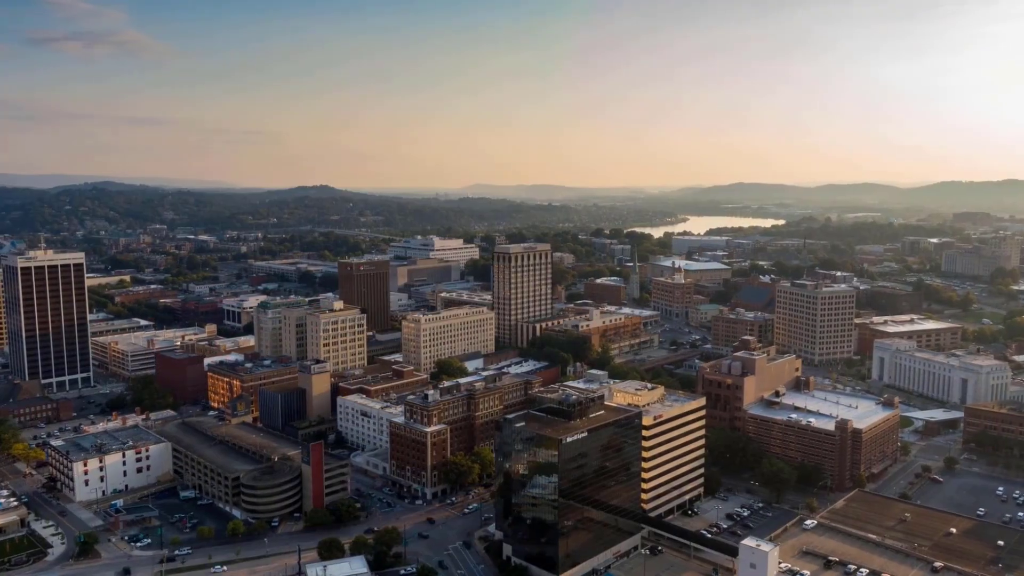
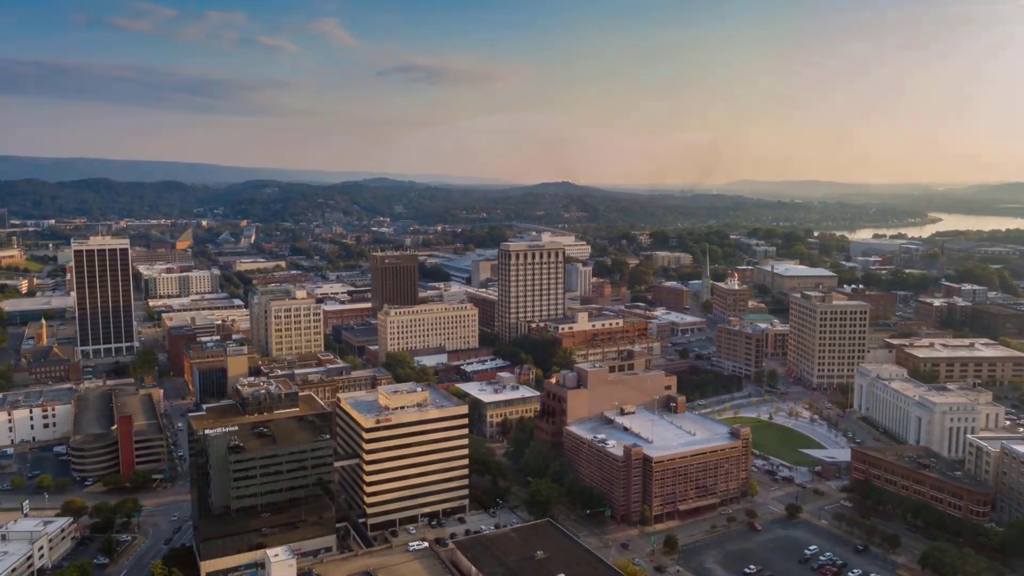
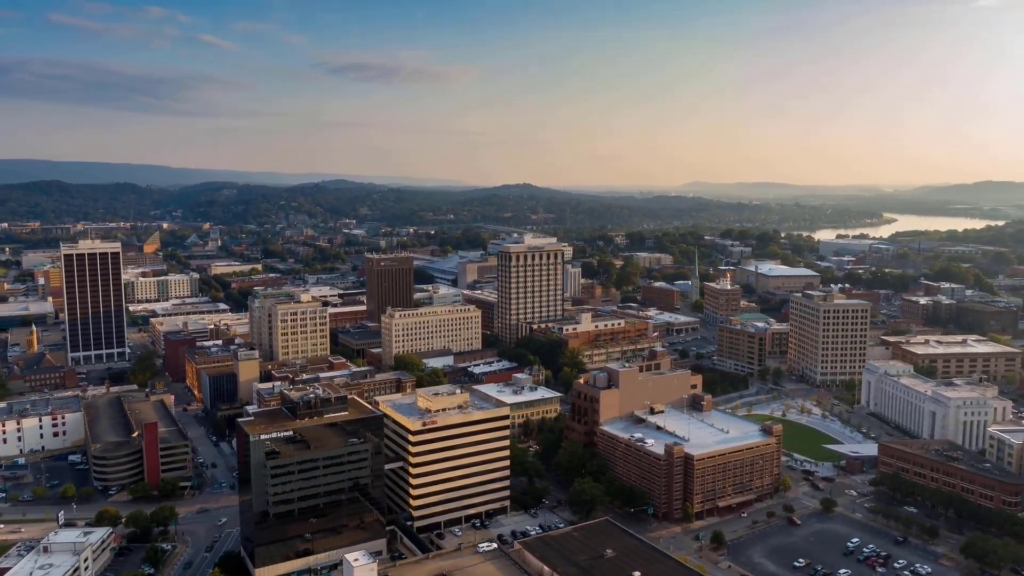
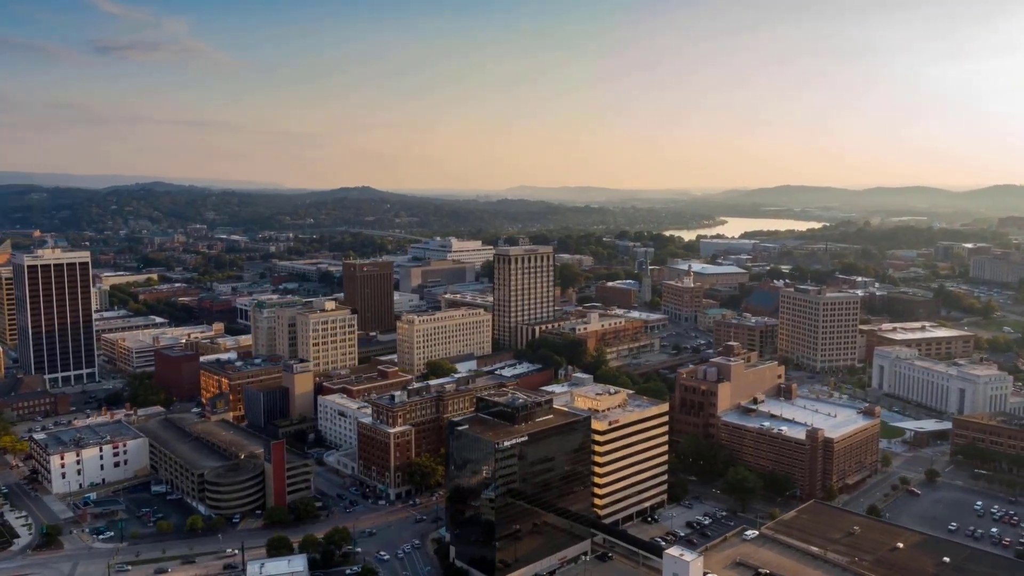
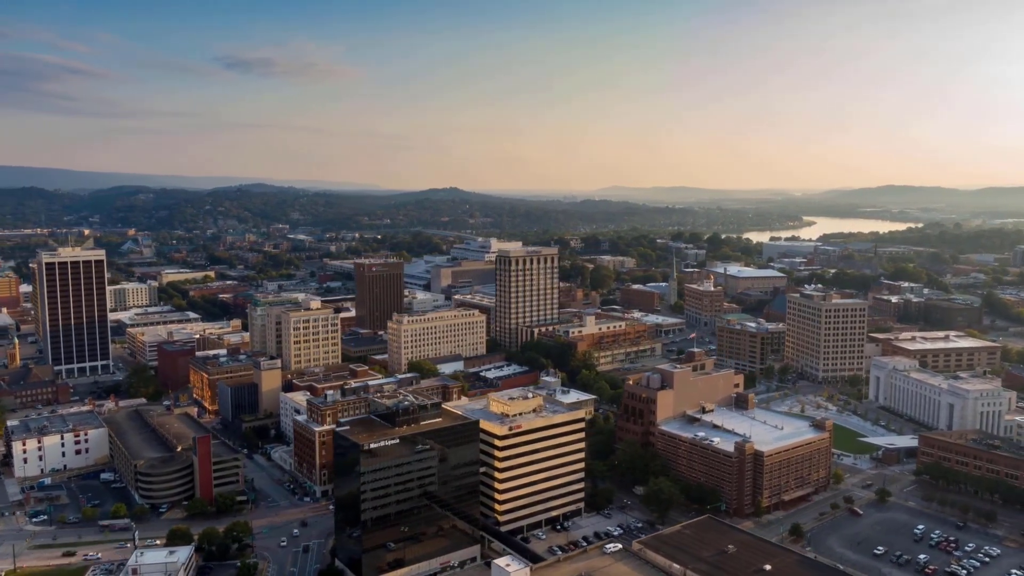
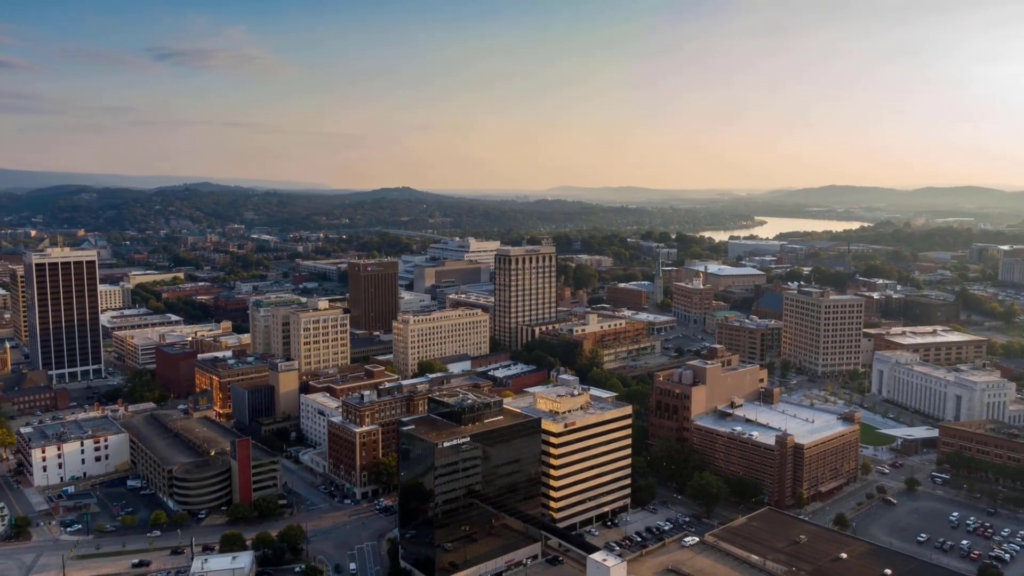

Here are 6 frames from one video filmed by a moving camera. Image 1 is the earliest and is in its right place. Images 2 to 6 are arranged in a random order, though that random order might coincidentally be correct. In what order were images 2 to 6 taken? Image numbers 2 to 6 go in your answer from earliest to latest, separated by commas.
4, 6, 5, 3, 2
